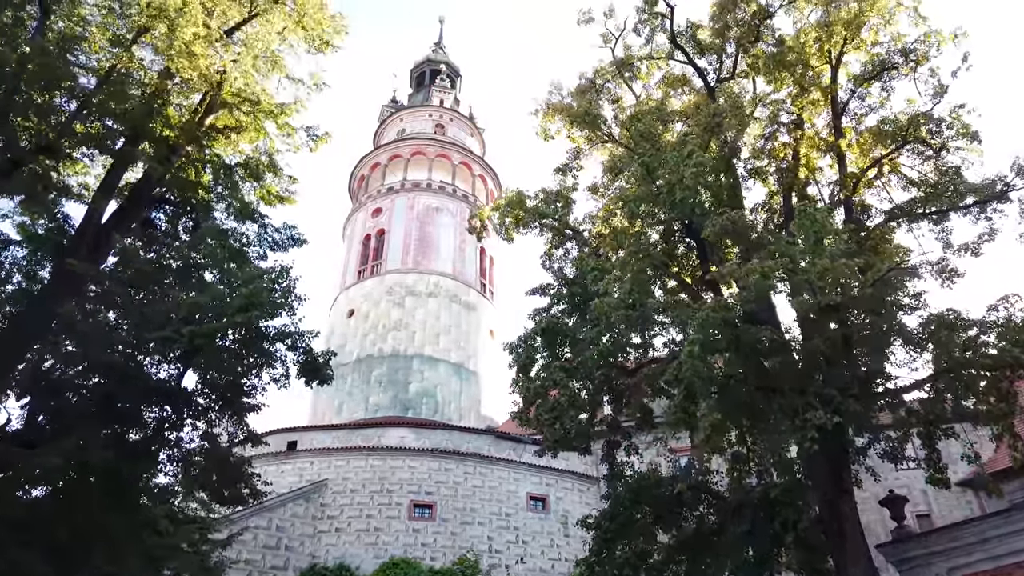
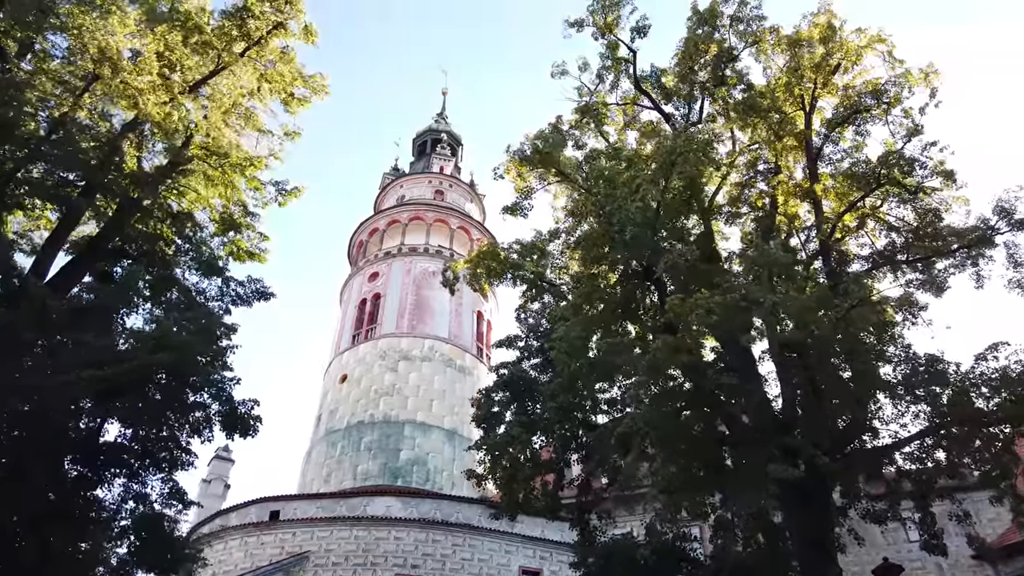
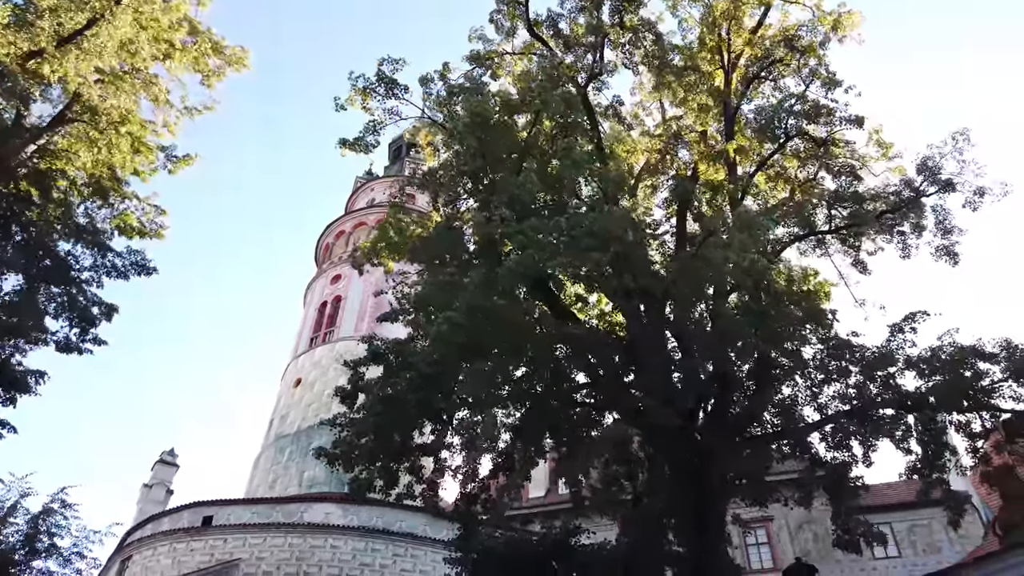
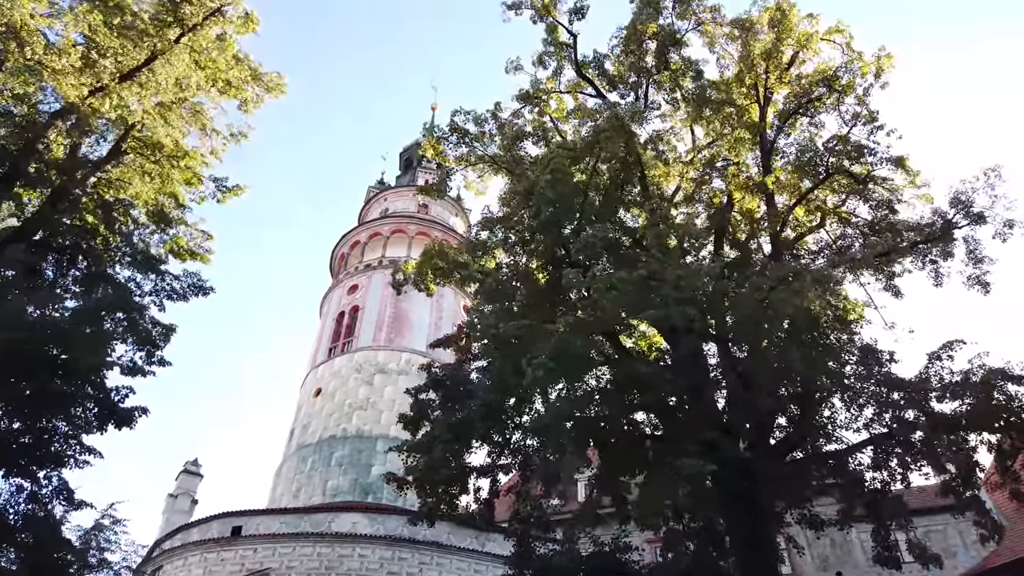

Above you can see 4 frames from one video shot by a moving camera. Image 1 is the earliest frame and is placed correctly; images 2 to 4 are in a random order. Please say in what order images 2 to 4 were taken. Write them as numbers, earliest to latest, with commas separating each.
2, 4, 3
